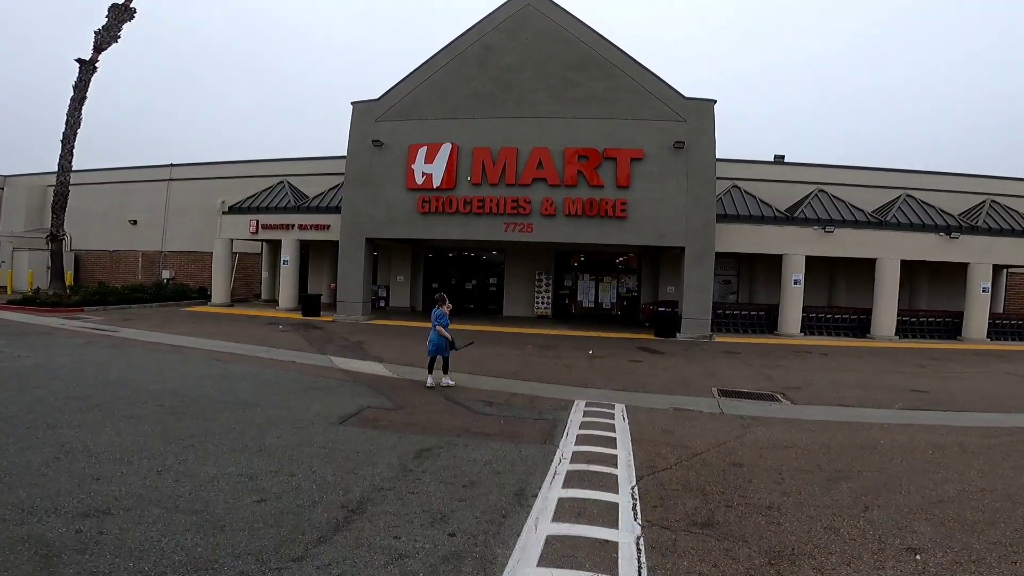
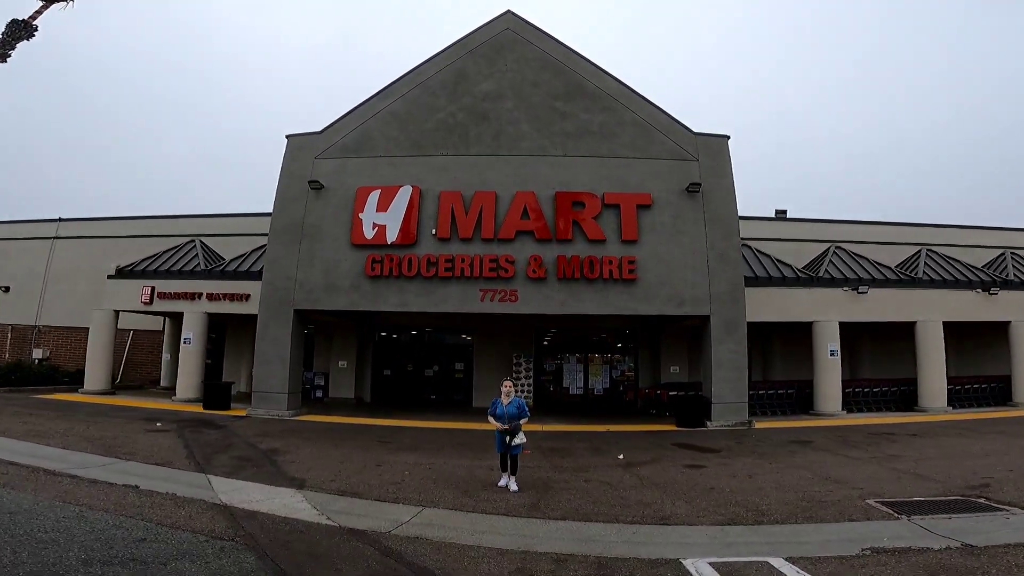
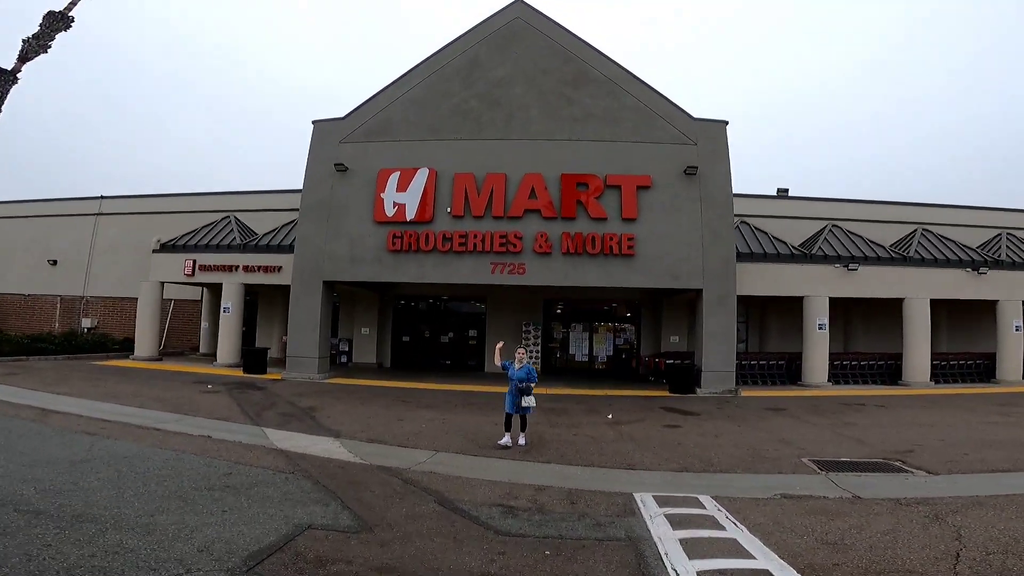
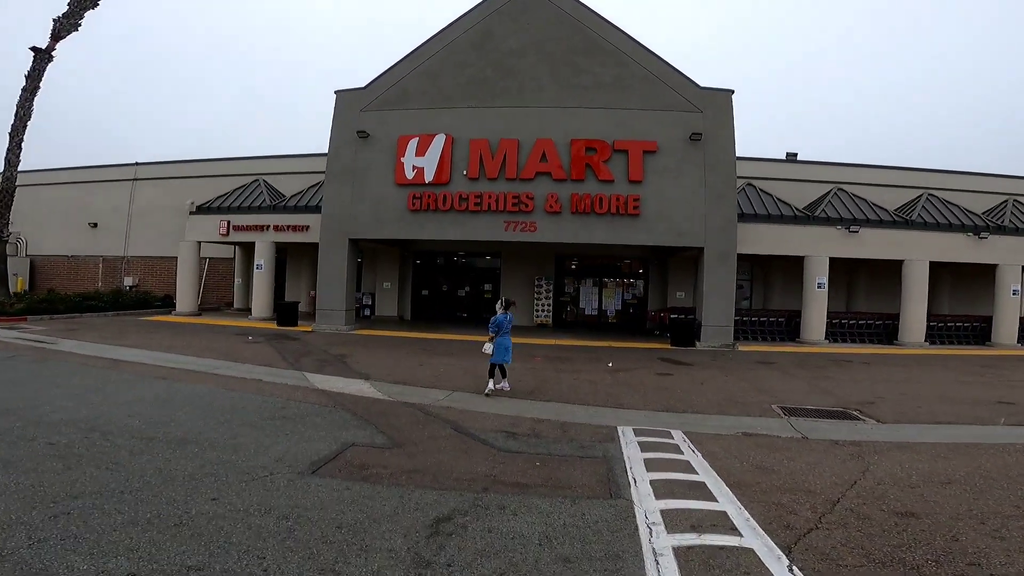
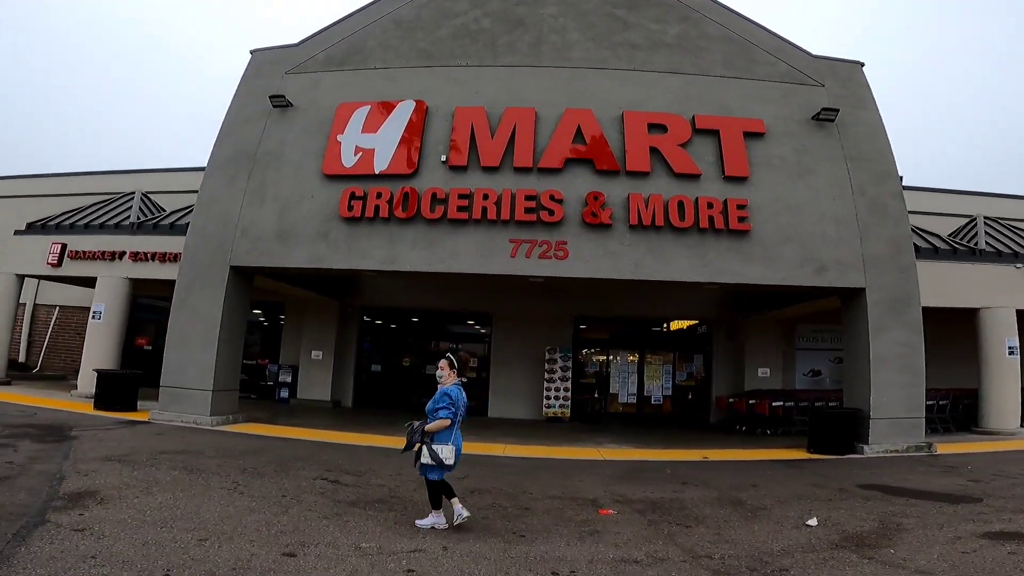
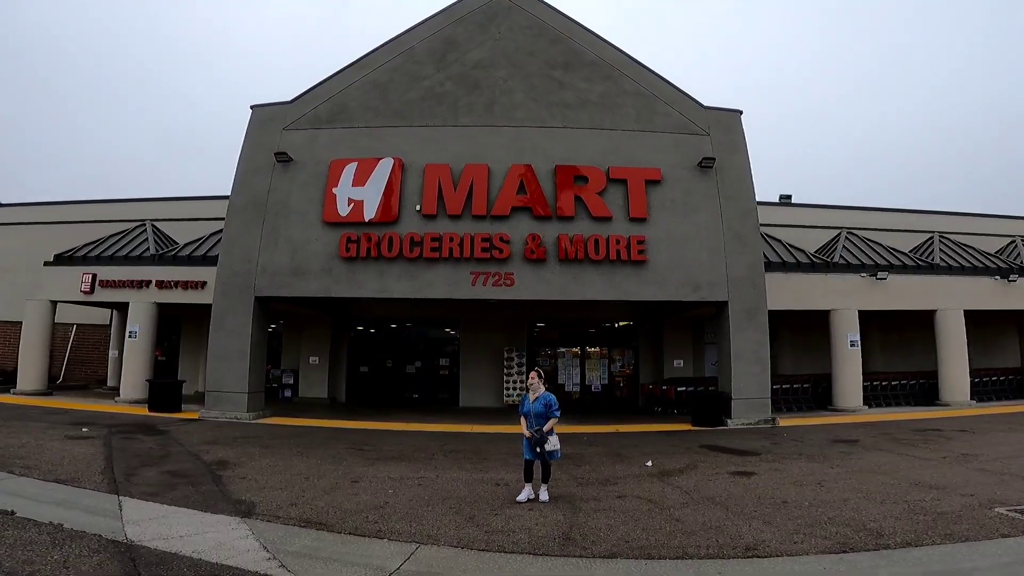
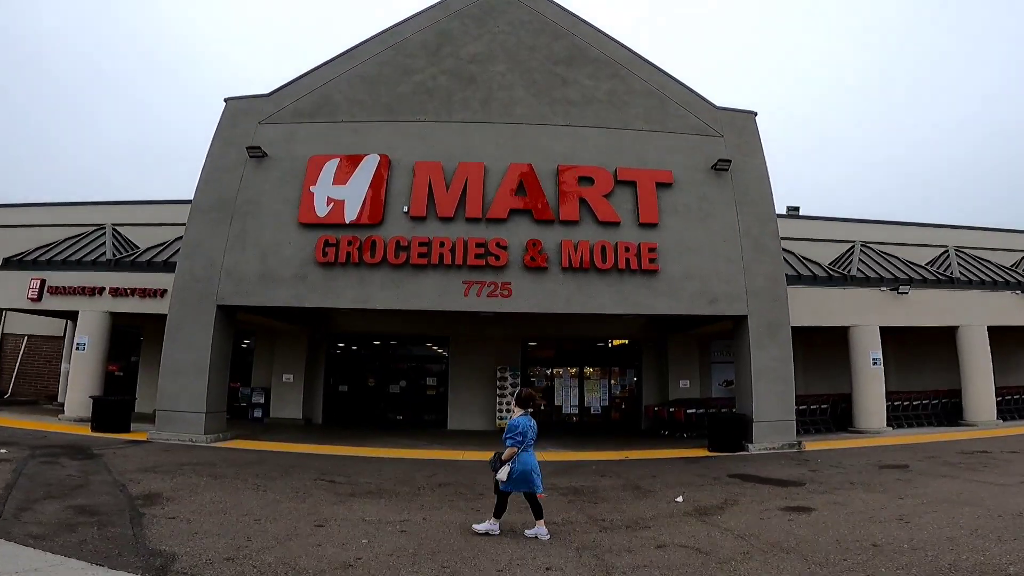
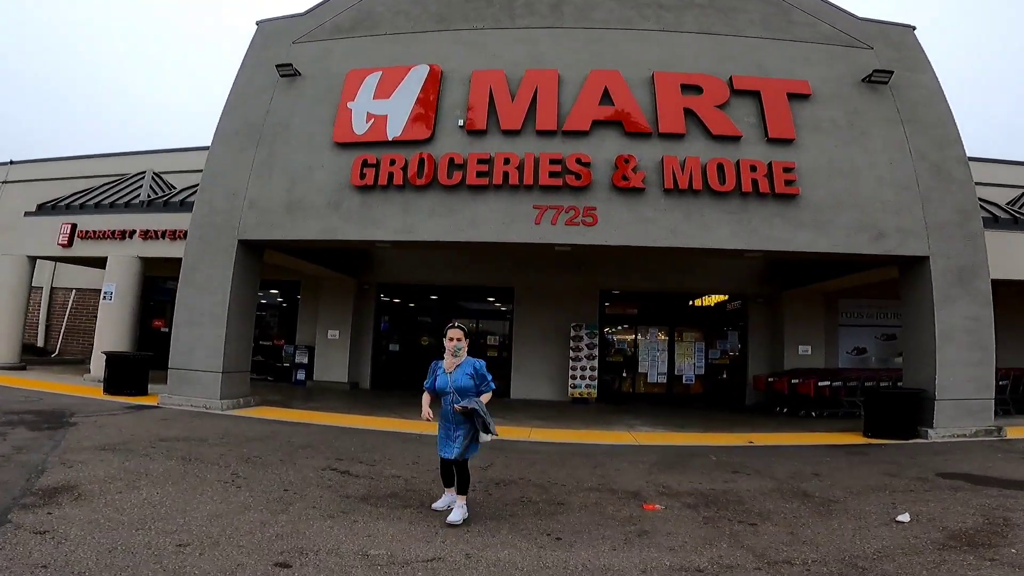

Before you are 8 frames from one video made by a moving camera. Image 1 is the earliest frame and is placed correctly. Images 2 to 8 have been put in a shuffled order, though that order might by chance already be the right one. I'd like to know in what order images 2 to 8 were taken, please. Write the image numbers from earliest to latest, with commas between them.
4, 3, 2, 6, 7, 5, 8
